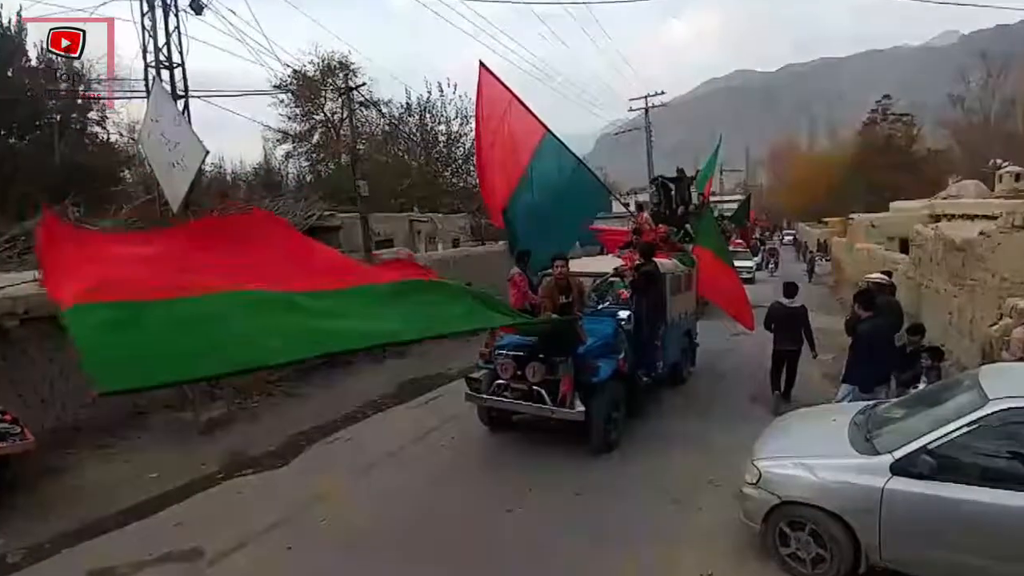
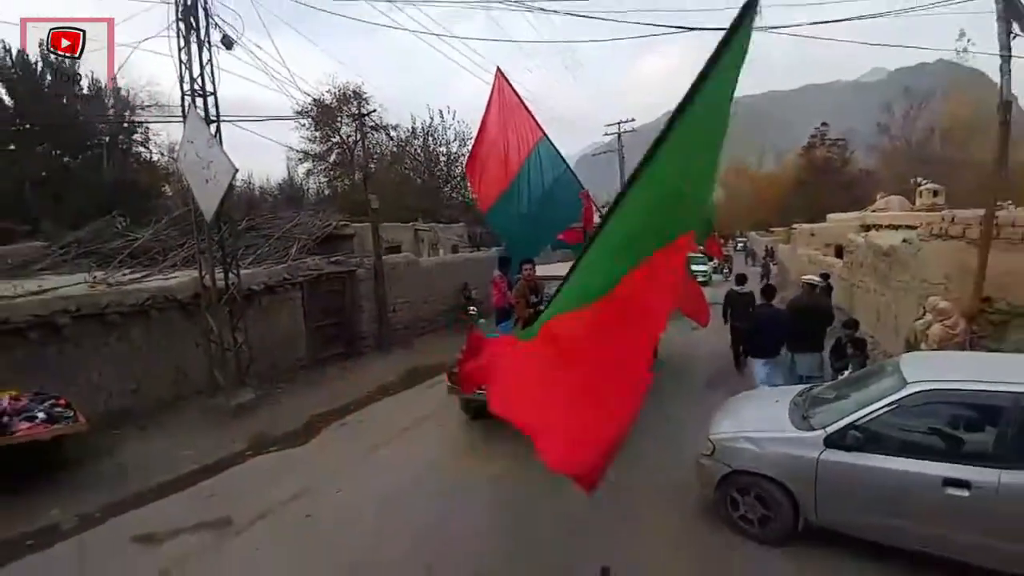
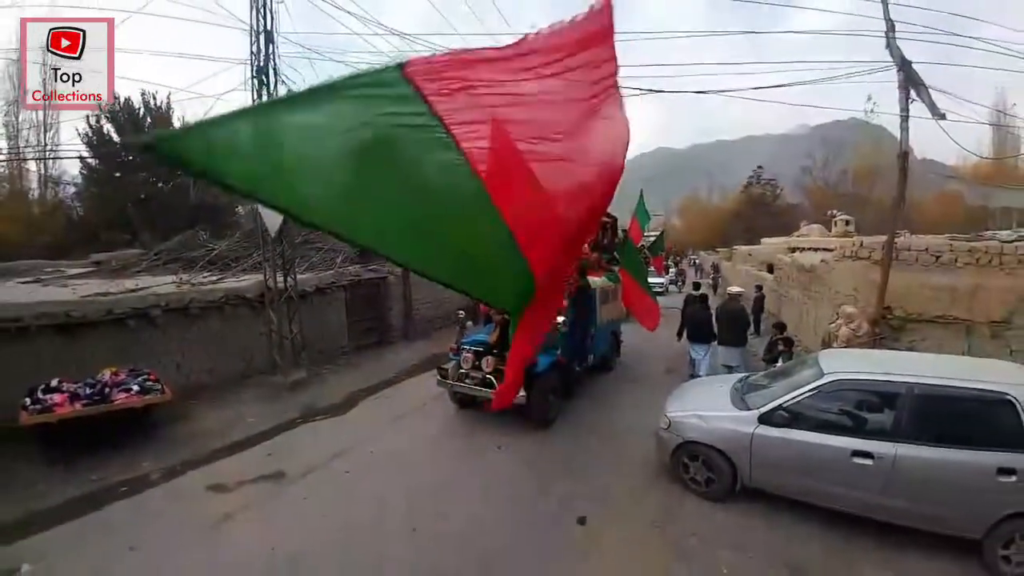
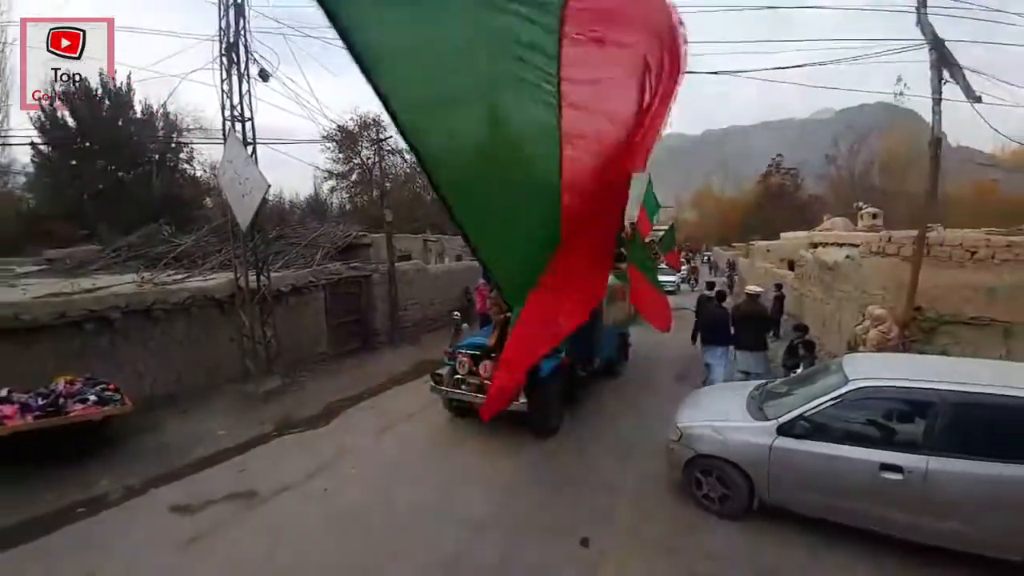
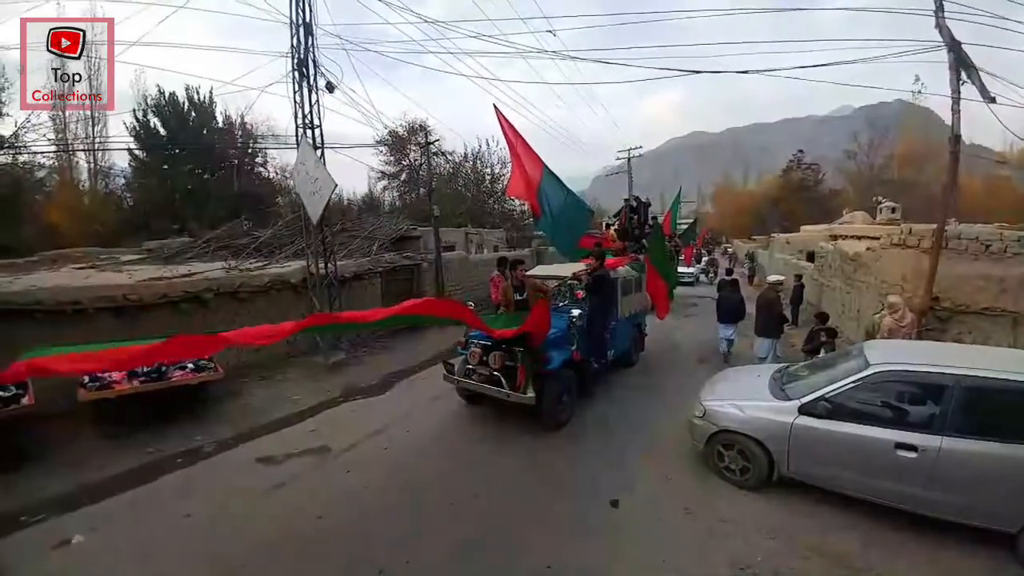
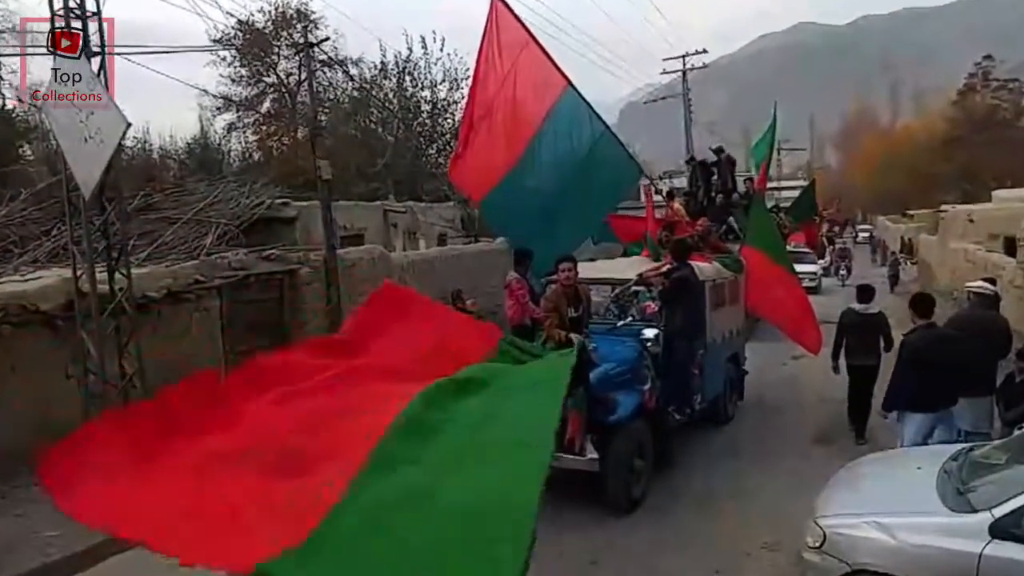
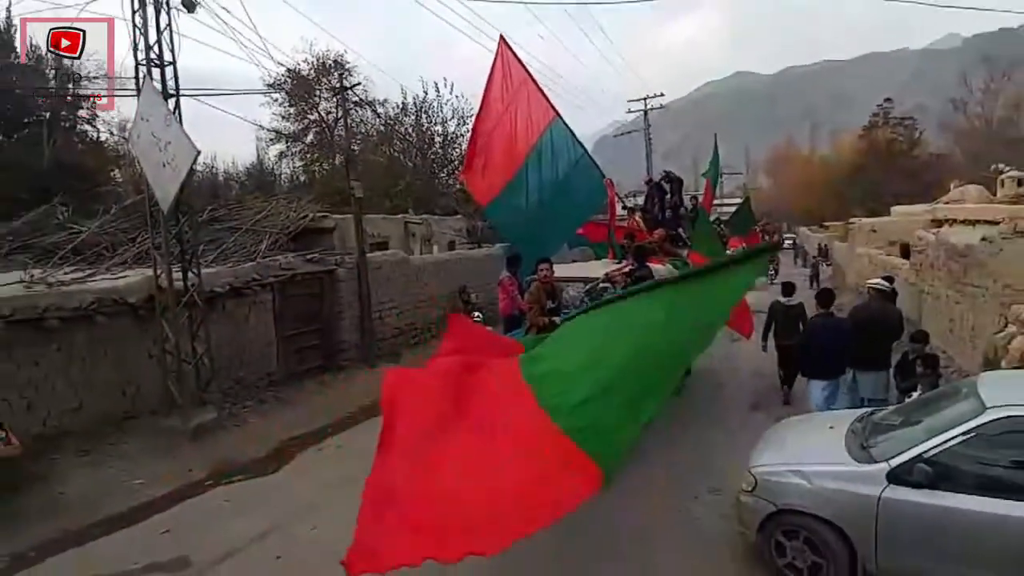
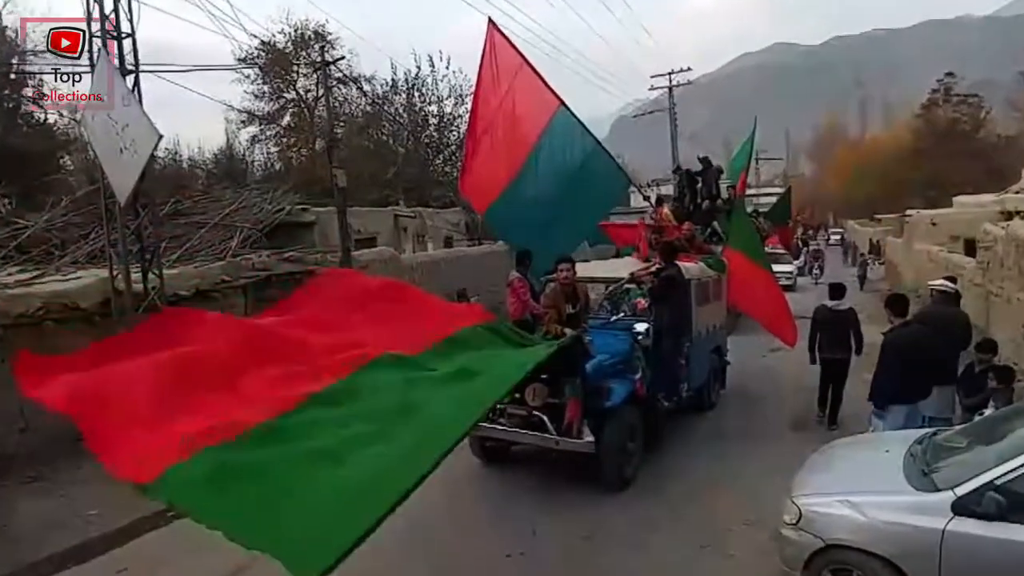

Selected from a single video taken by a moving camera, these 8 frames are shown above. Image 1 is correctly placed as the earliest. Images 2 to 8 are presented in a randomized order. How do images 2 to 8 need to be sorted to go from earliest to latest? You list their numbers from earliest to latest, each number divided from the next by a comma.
8, 6, 7, 2, 4, 3, 5
